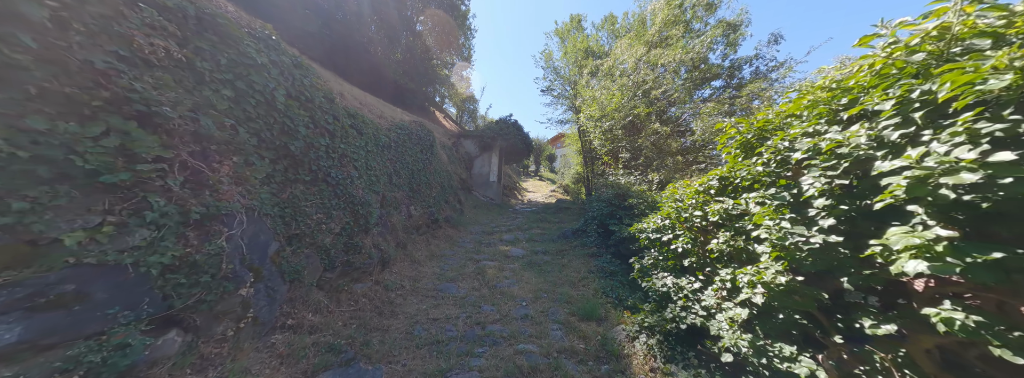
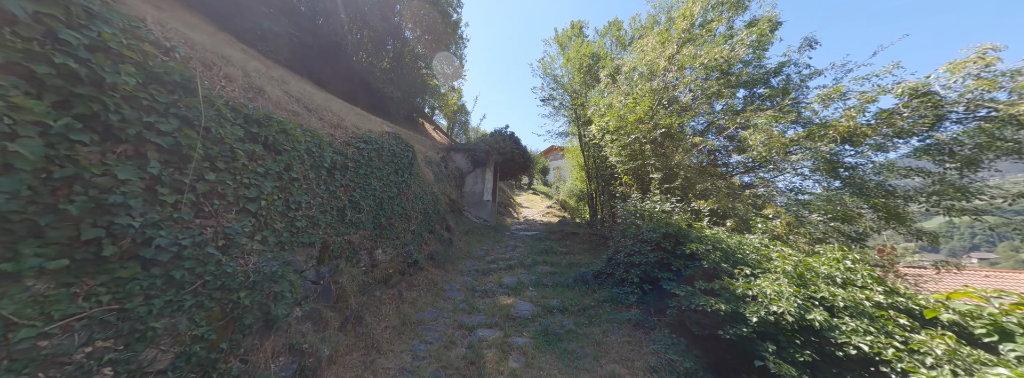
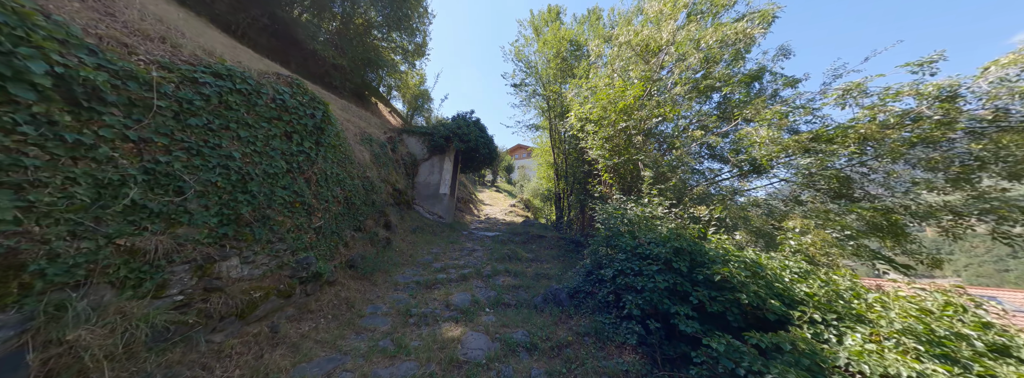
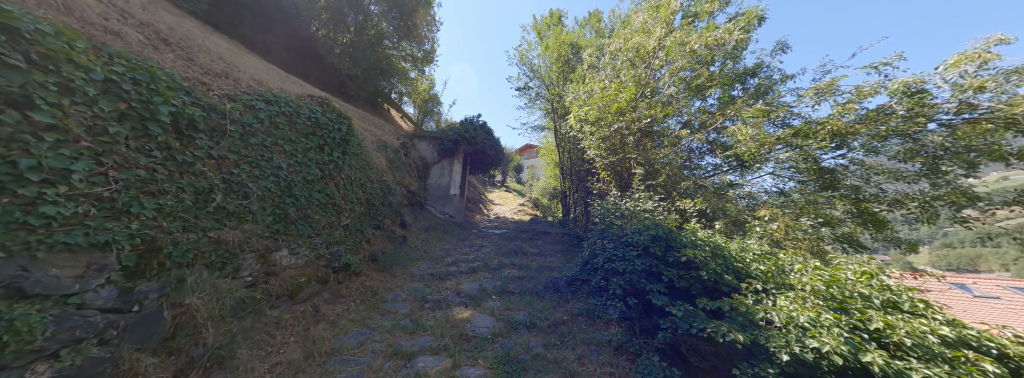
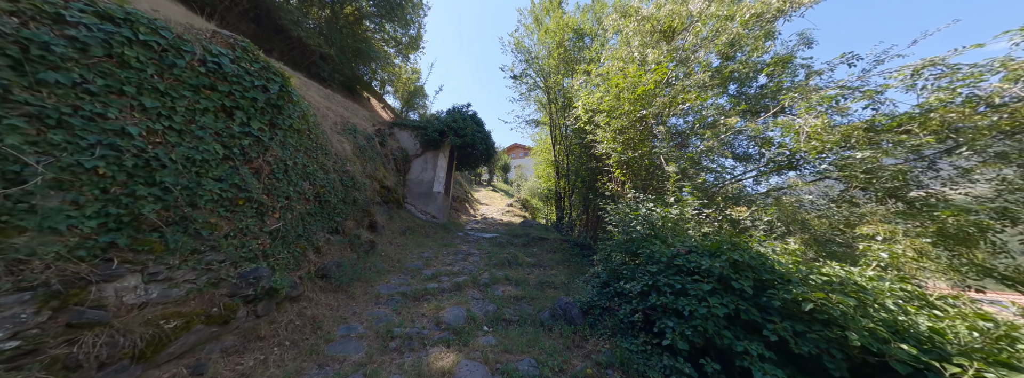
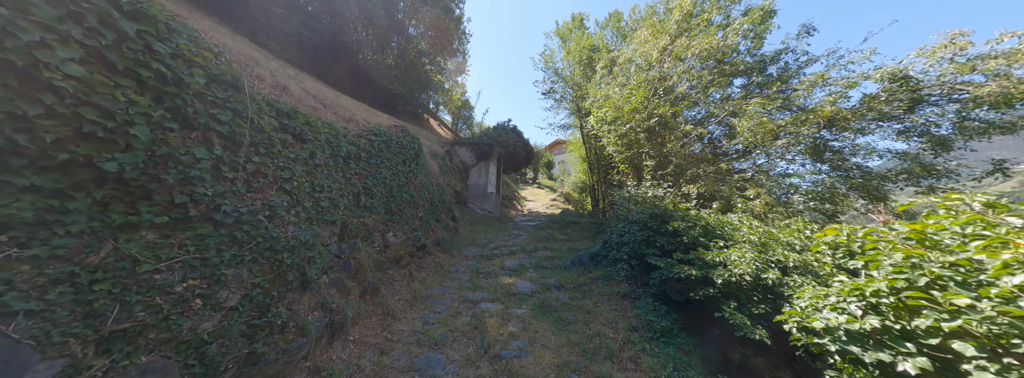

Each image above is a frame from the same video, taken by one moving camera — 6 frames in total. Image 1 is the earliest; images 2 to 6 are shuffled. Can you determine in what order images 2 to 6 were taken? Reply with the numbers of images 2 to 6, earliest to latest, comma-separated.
6, 2, 4, 3, 5
